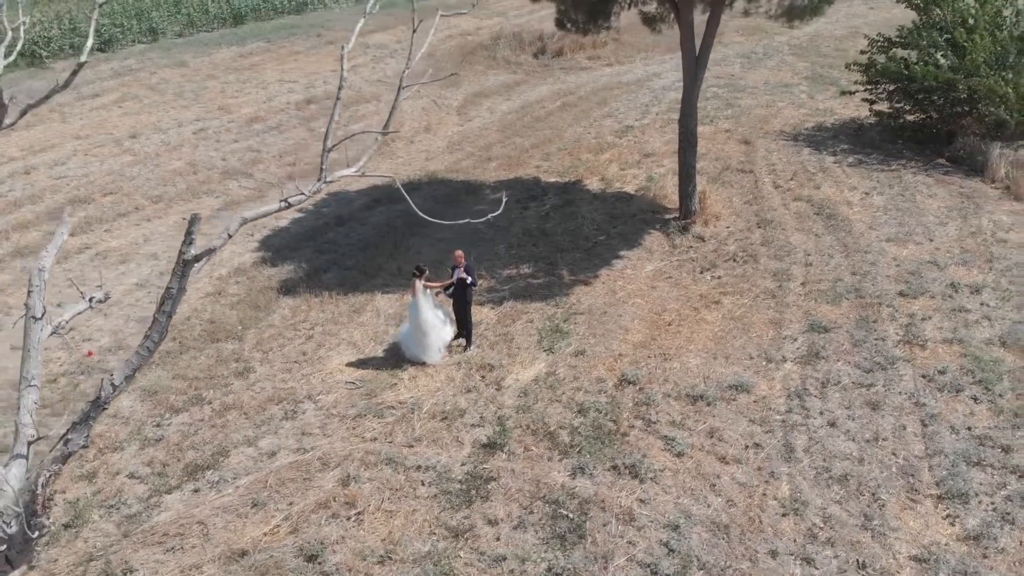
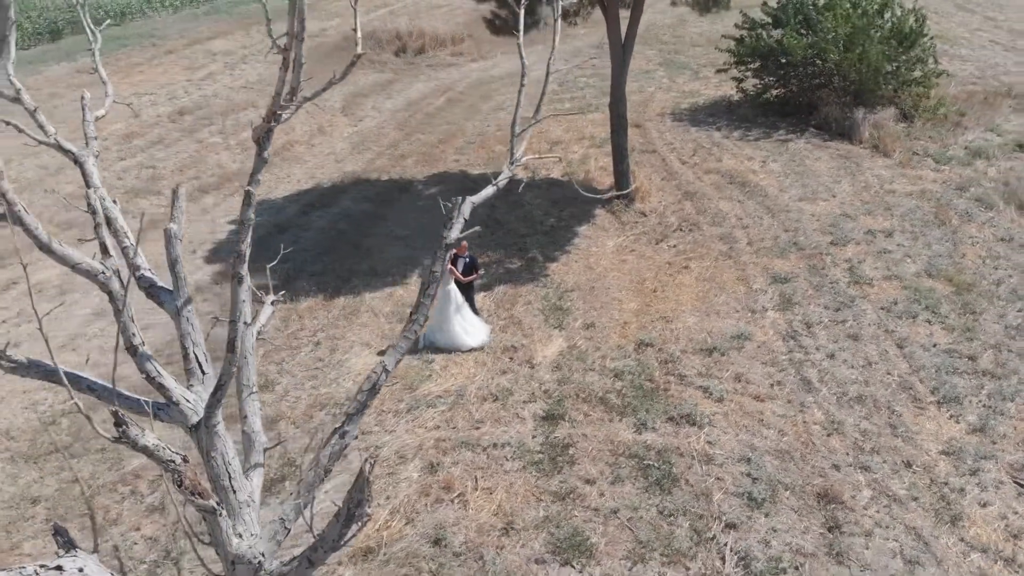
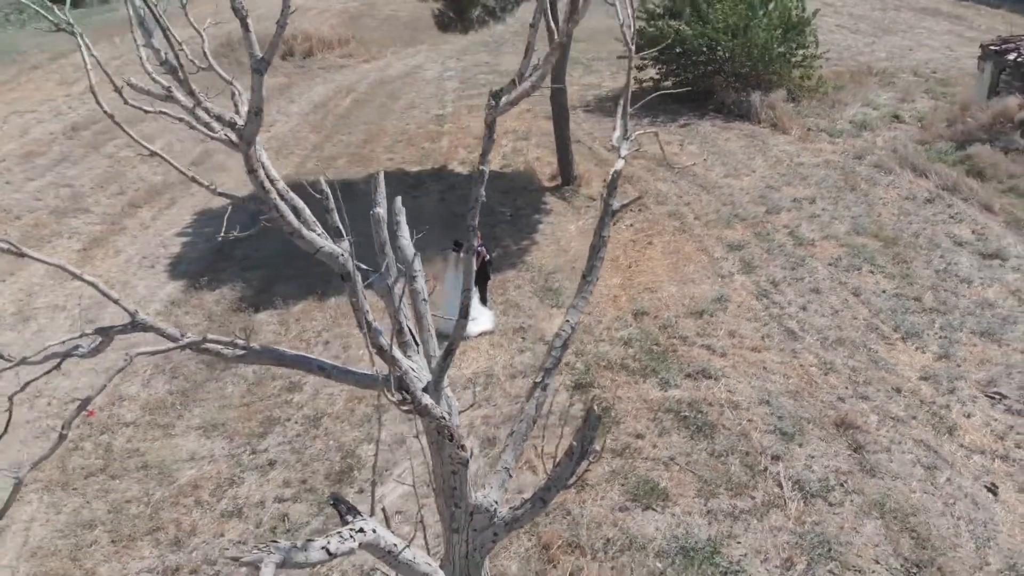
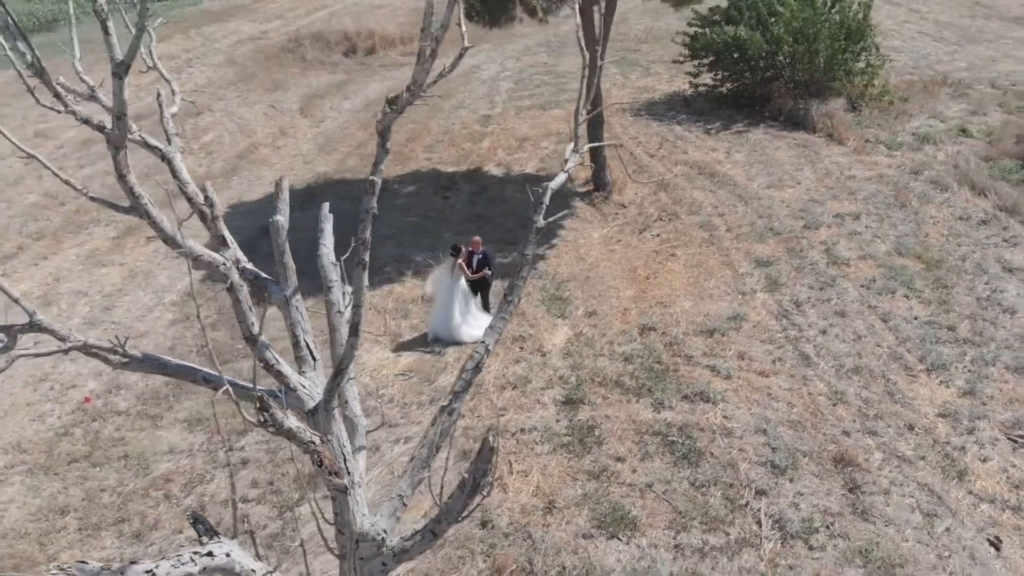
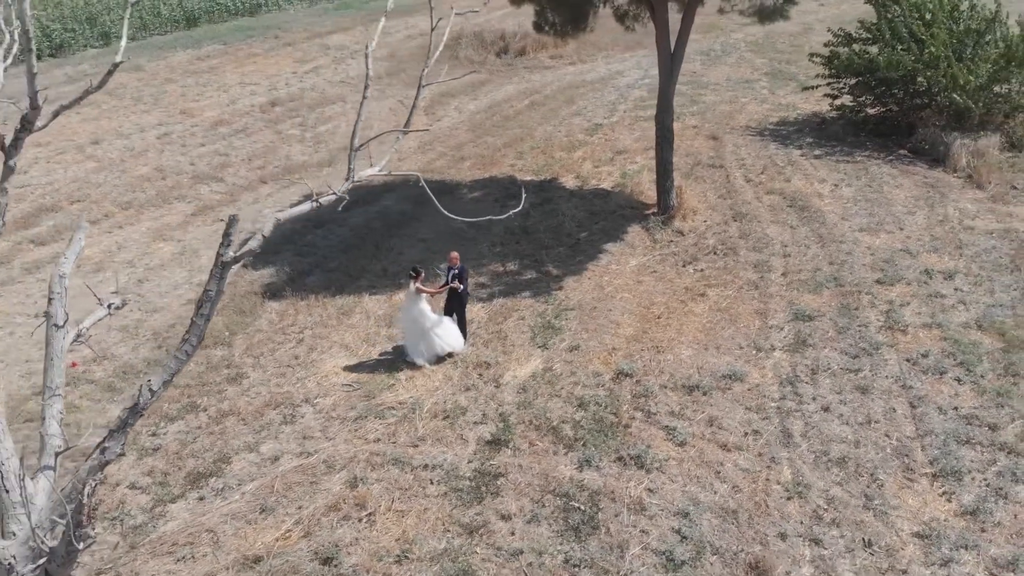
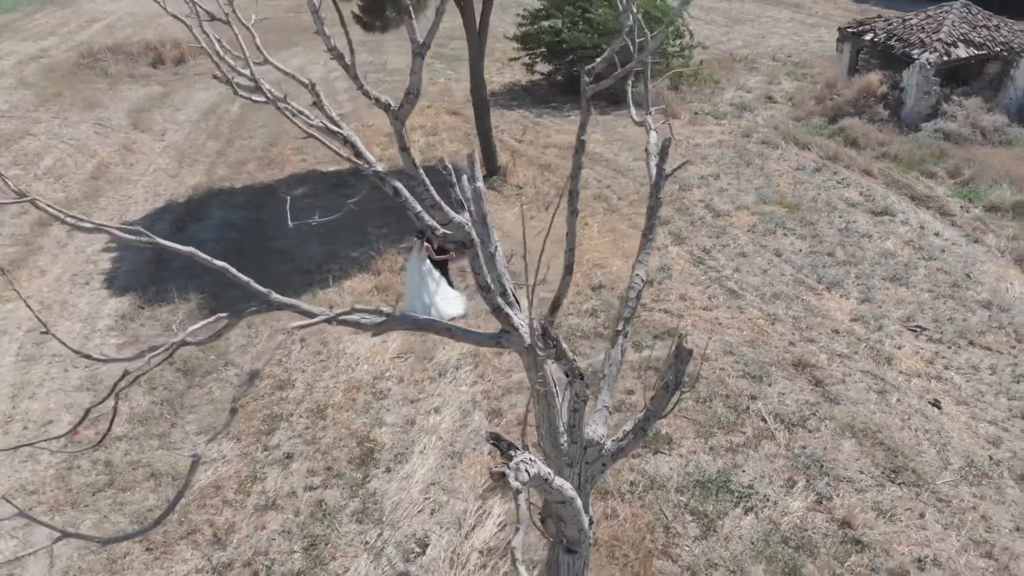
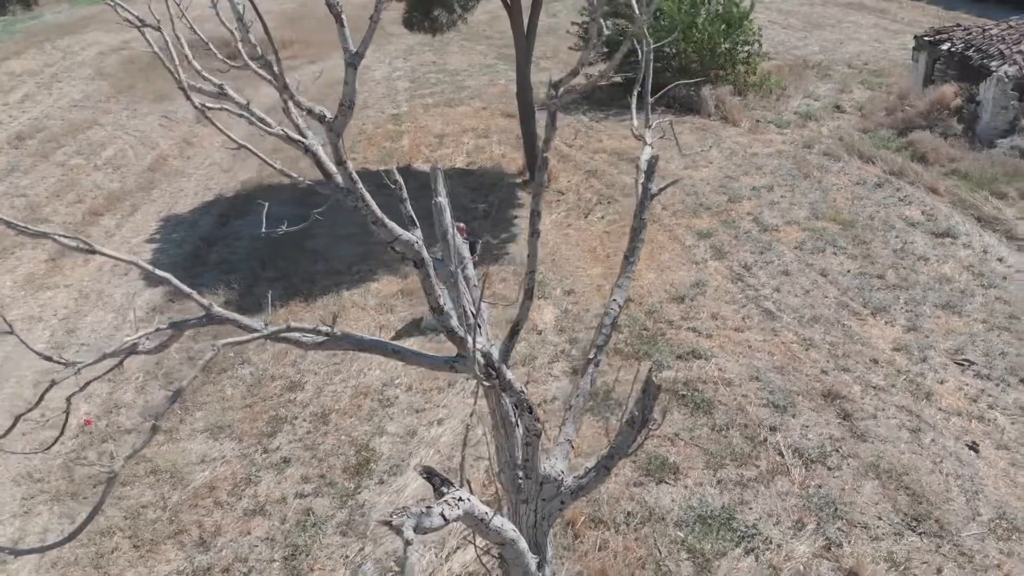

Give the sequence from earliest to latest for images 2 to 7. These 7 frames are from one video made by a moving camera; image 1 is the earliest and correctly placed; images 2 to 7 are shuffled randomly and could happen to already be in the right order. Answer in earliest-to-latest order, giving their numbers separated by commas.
5, 2, 4, 3, 7, 6
